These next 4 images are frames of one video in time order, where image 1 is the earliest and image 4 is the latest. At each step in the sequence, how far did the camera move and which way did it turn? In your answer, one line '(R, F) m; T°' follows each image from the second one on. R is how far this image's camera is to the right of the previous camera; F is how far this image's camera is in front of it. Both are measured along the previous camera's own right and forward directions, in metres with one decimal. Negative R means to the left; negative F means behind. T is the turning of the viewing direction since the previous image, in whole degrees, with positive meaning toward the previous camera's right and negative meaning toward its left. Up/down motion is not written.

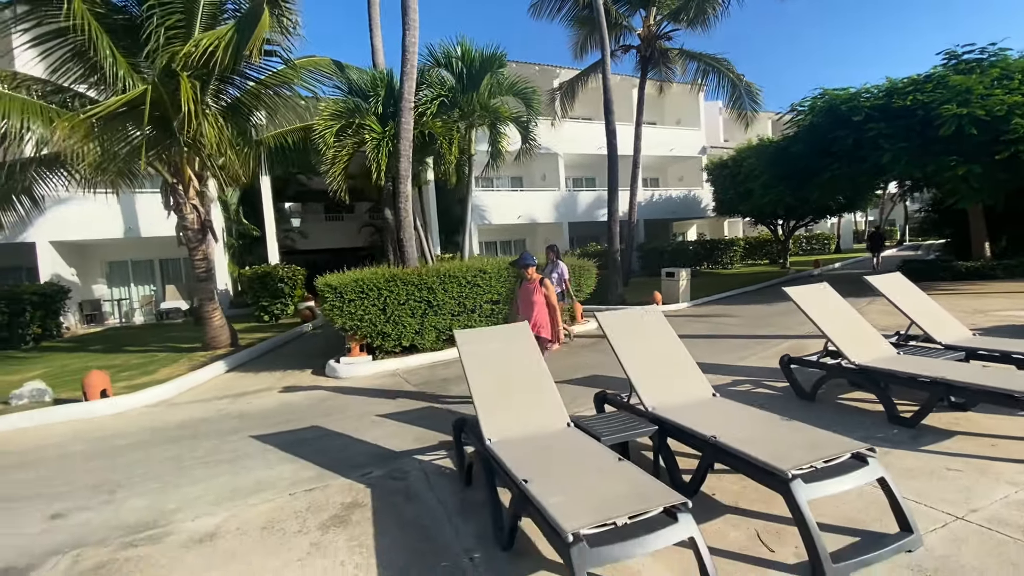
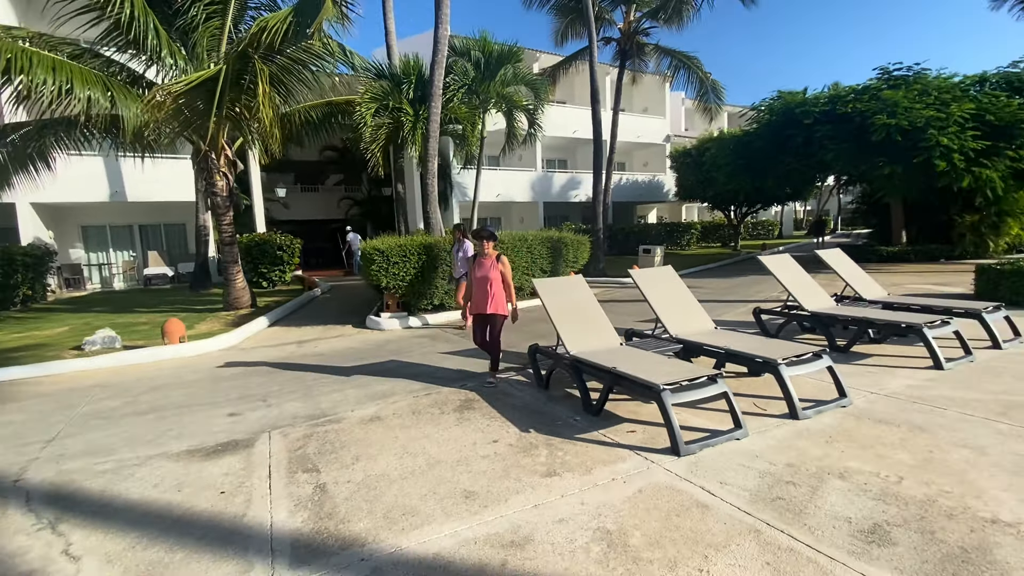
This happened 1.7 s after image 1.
(-1.3, -1.4) m; +5°
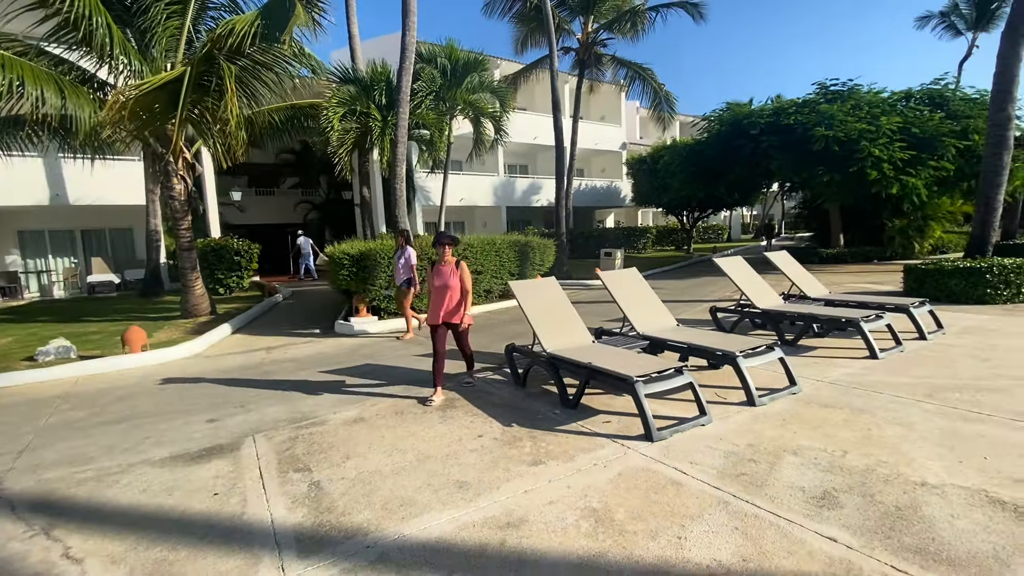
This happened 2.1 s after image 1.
(-0.2, -0.2) m; +5°
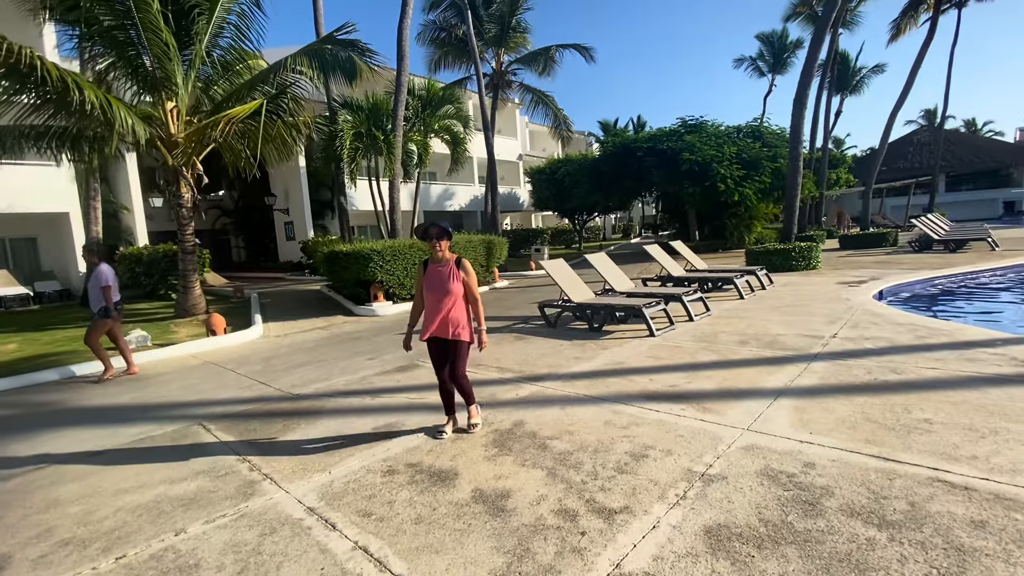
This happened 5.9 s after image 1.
(-2.8, -2.7) m; +15°
